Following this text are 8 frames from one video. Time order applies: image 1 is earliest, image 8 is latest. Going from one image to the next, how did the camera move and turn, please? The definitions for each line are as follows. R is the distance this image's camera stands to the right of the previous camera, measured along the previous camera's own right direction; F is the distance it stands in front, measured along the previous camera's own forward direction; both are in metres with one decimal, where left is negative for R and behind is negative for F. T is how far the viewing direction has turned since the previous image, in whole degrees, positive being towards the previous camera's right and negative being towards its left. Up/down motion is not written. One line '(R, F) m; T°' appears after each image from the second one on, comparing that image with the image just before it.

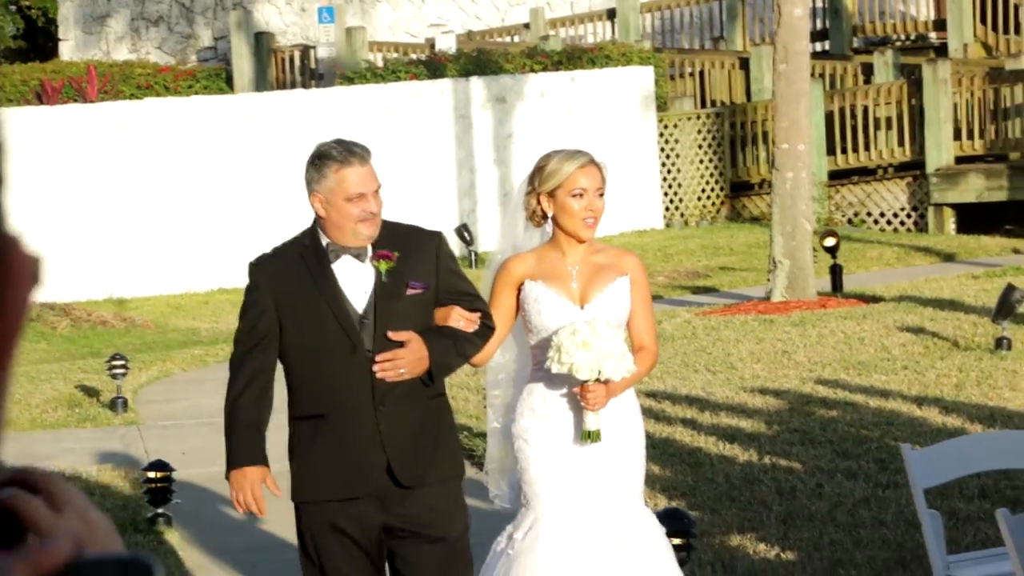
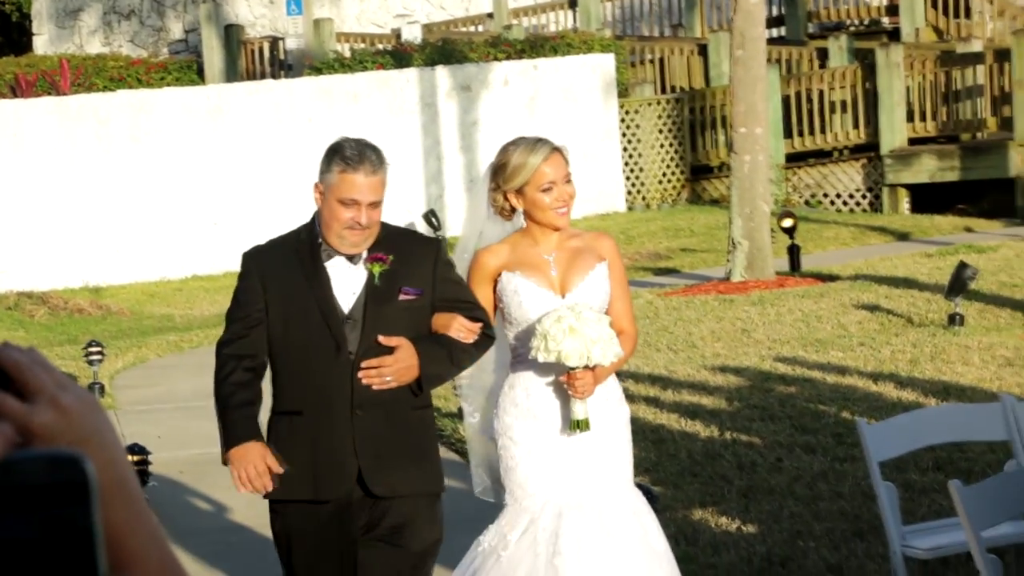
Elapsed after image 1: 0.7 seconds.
(0.0, -0.3) m; +1°
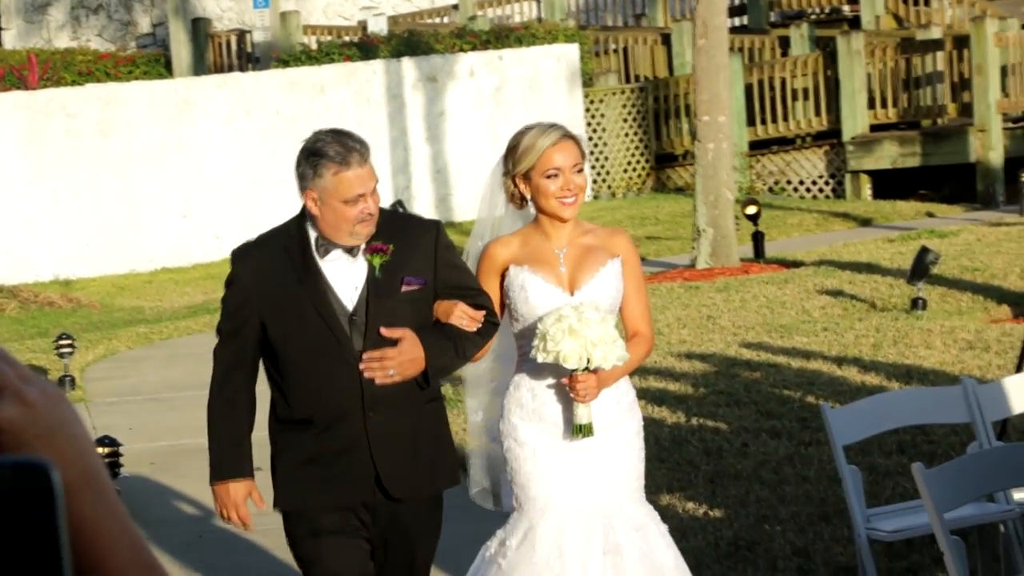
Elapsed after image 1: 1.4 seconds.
(0.0, -0.1) m; +1°
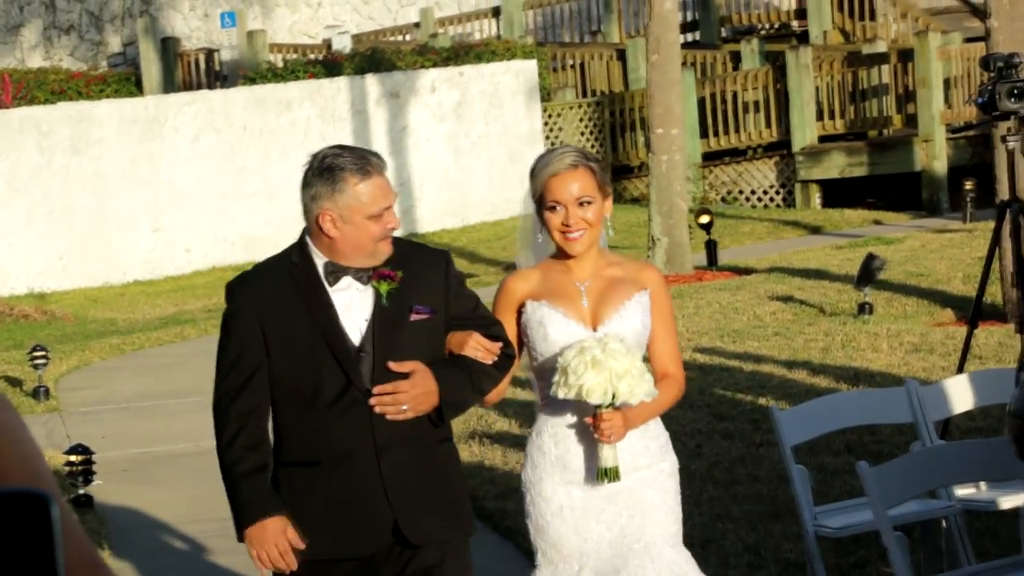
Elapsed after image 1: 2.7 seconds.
(+0.1, -0.4) m; 0°
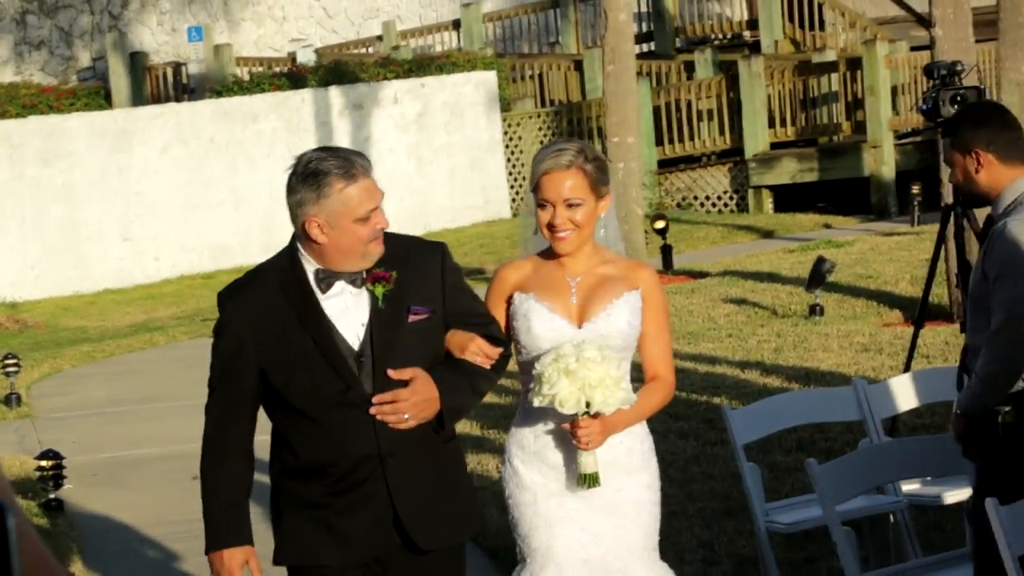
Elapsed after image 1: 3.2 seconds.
(+0.1, -0.3) m; 0°
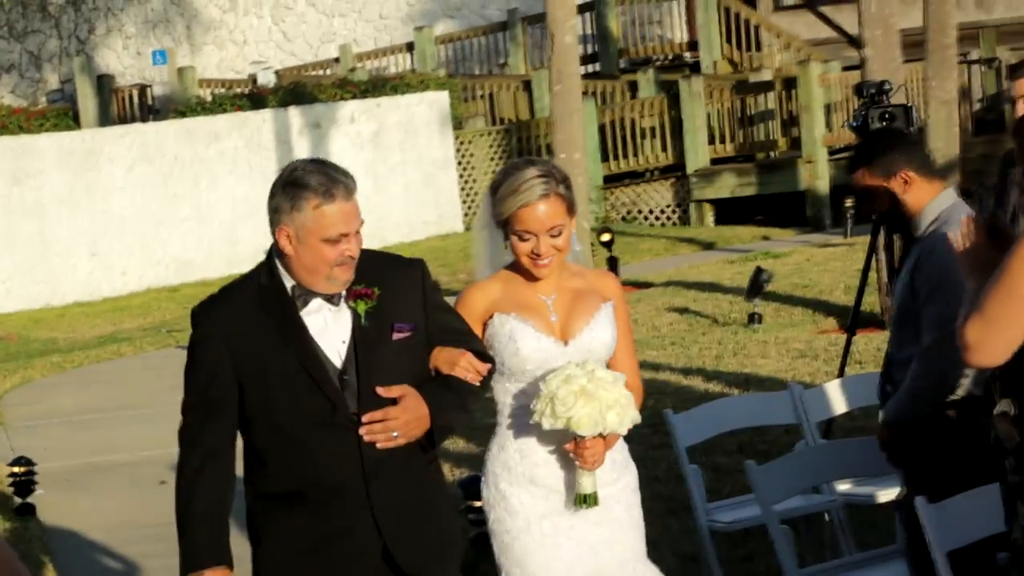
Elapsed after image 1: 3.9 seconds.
(0.0, -0.6) m; +1°
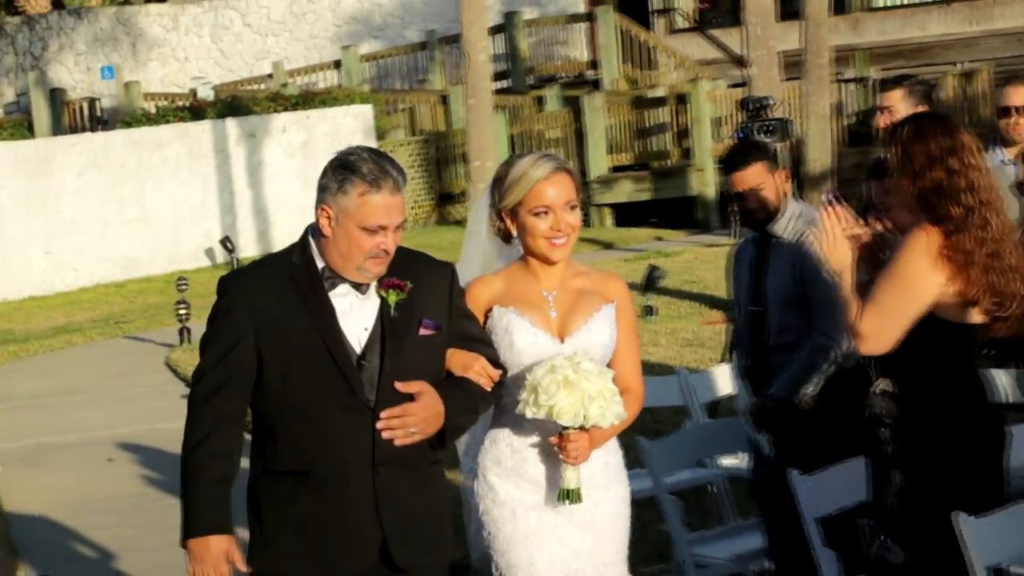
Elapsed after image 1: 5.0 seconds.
(0.0, -1.4) m; +2°
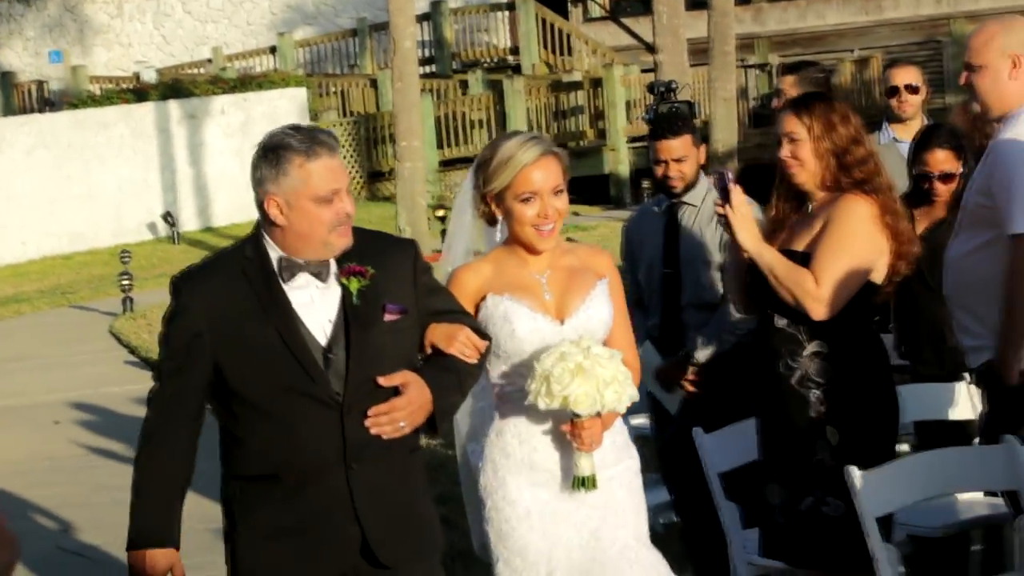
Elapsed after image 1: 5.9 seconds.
(-0.1, -1.0) m; +2°
